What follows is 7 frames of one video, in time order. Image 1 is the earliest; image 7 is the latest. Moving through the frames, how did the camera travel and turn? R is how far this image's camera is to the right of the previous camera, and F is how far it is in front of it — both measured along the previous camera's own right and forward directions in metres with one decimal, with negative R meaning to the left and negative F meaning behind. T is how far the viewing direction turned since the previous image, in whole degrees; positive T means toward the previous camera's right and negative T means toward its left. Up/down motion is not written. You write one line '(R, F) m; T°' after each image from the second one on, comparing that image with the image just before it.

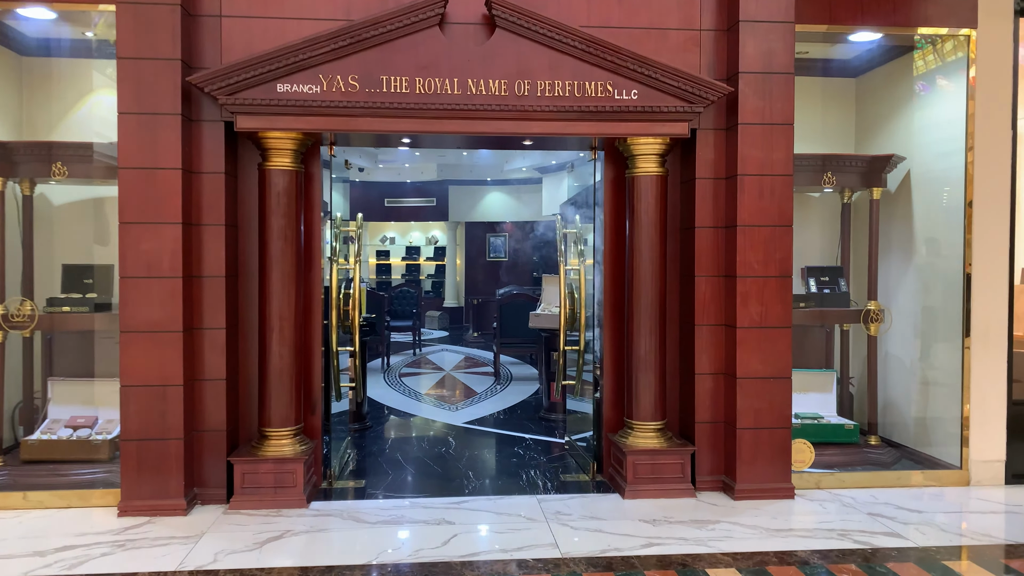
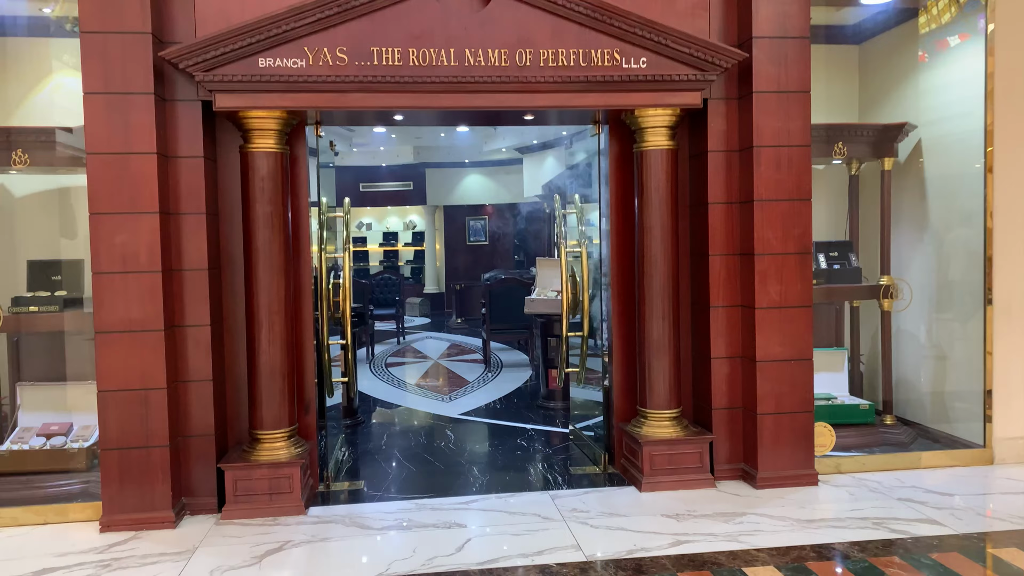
(-0.1, +0.2) m; +2°
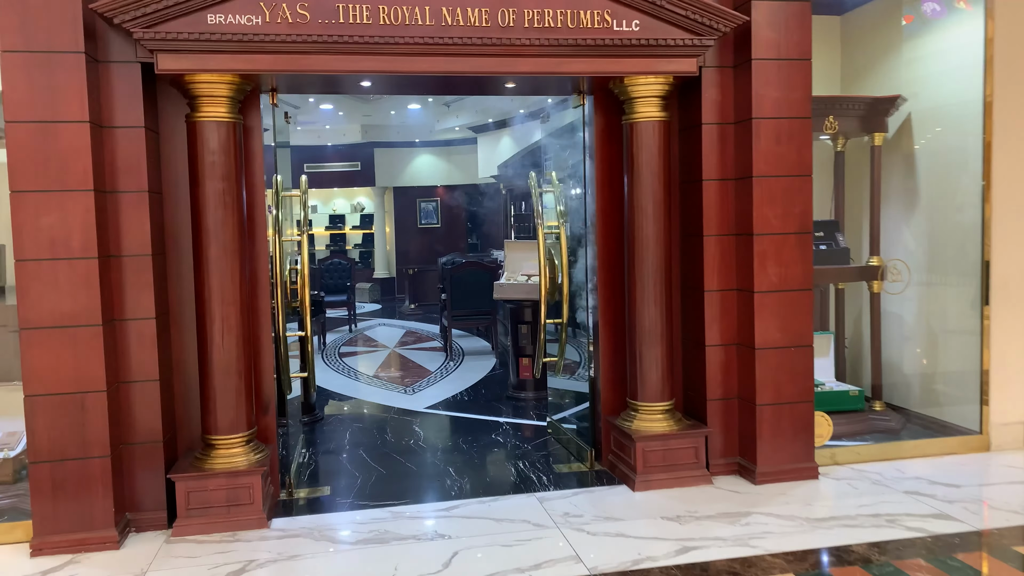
(-0.2, +0.3) m; +4°
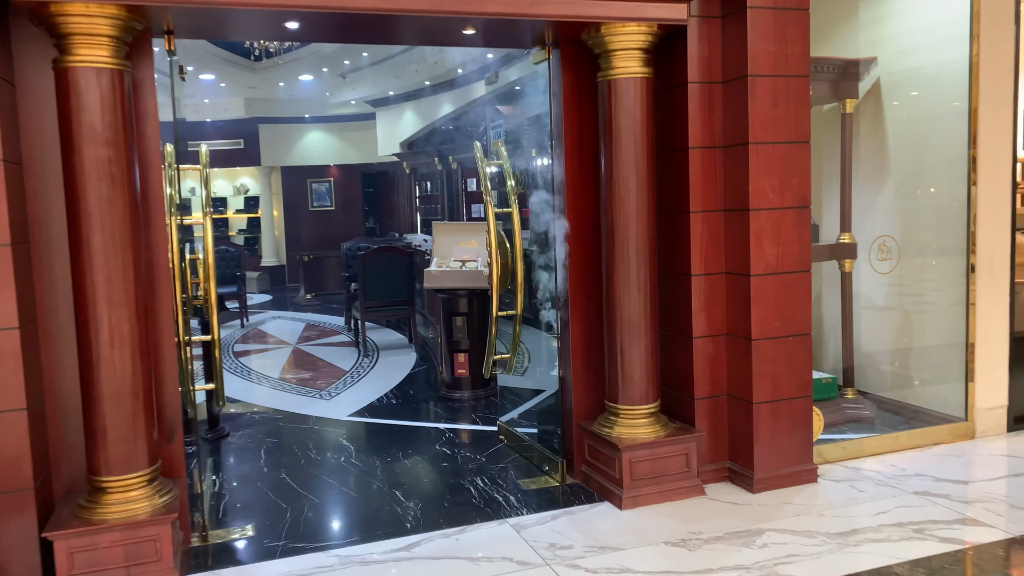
(-0.3, +0.6) m; +8°
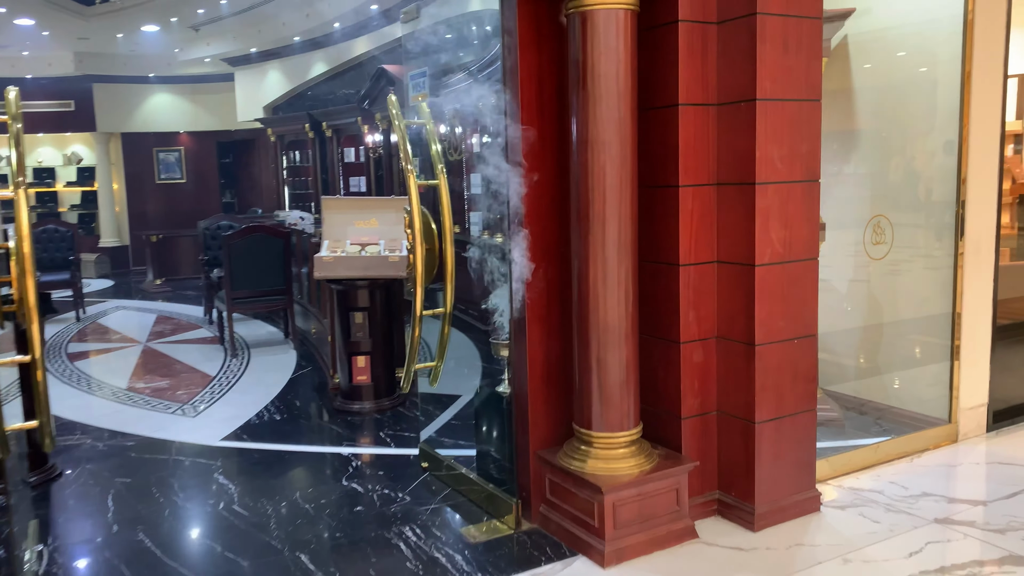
(-0.2, +0.7) m; +10°
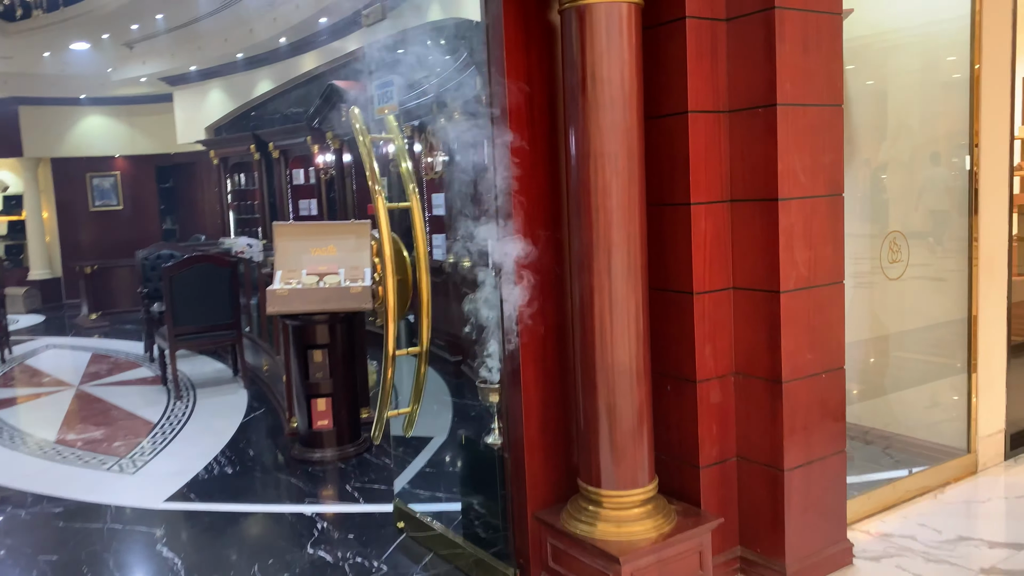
(-0.1, +0.3) m; +3°
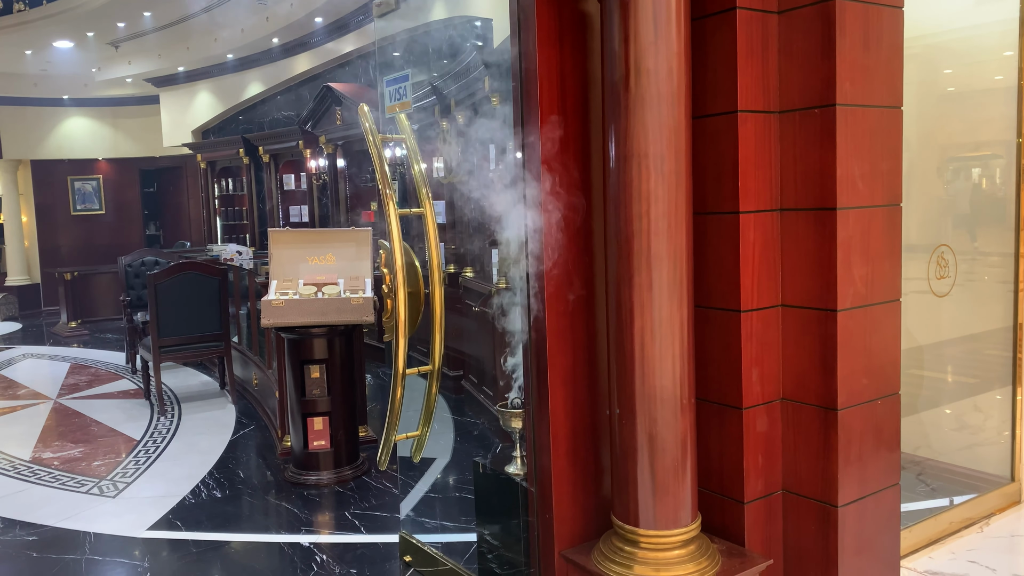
(-0.1, +0.2) m; +1°
